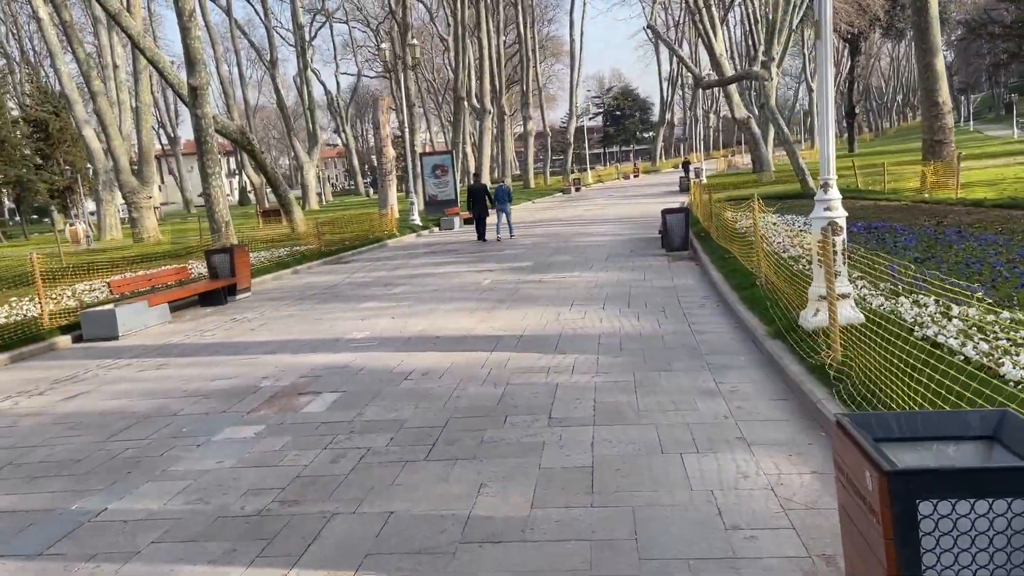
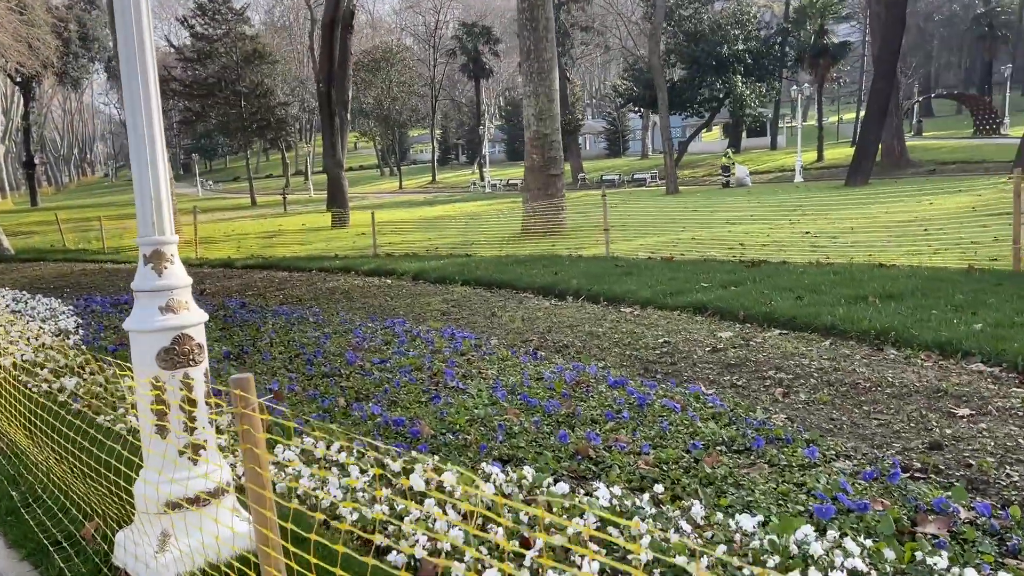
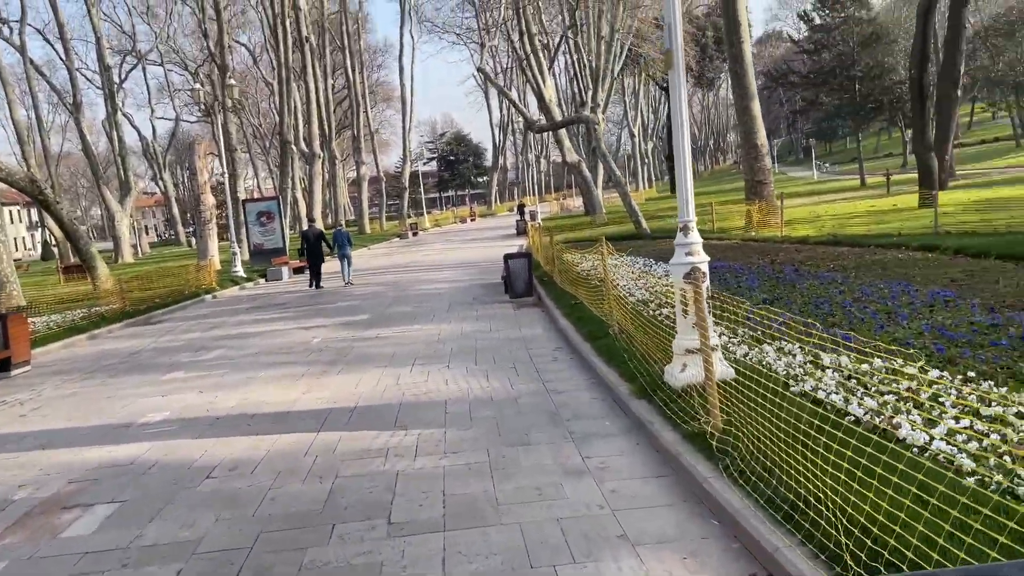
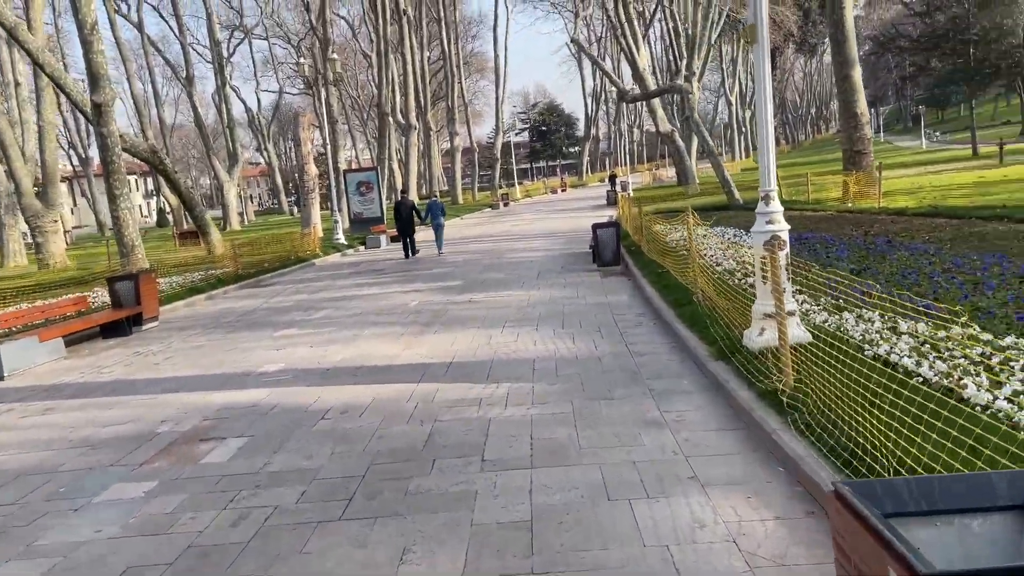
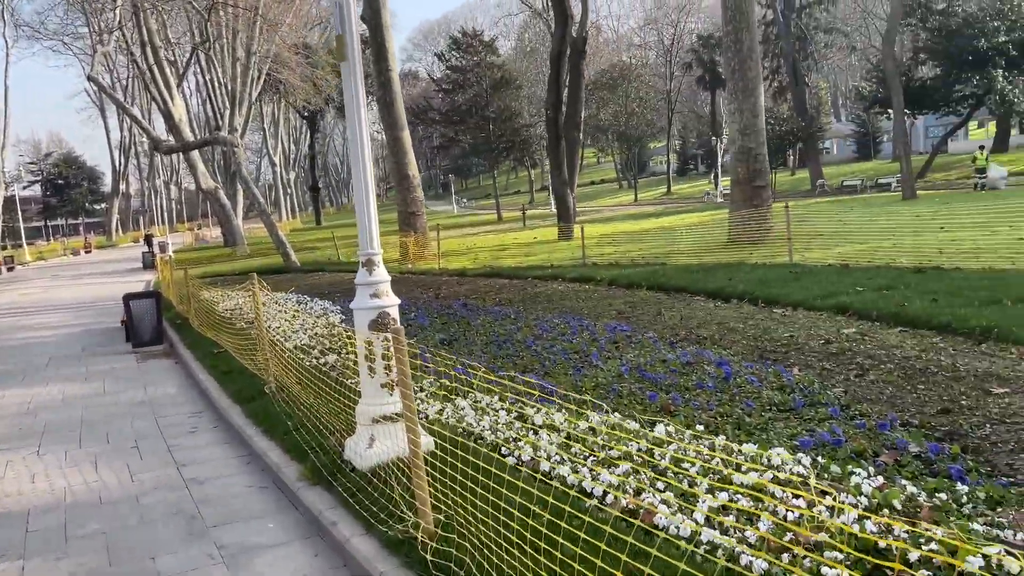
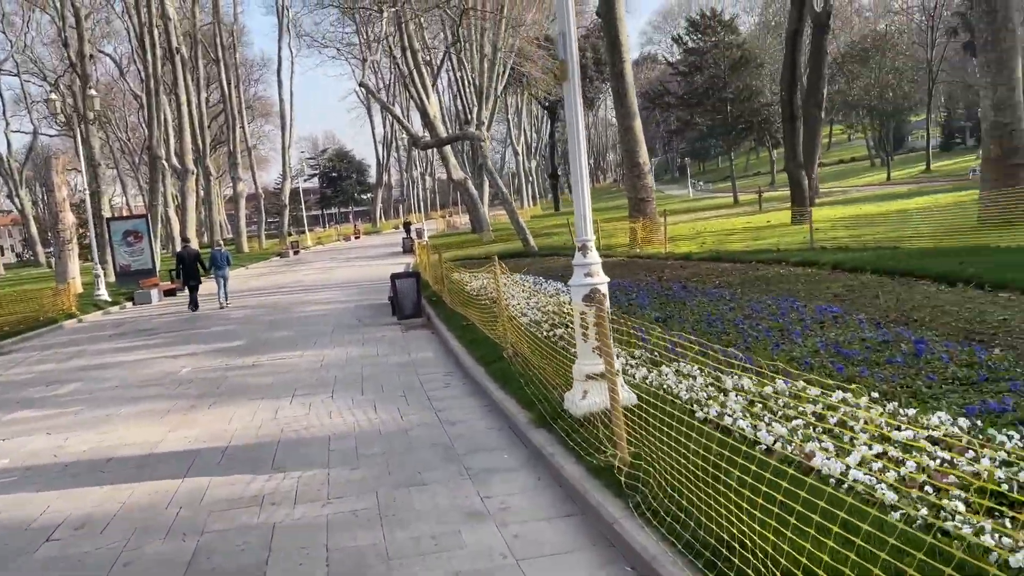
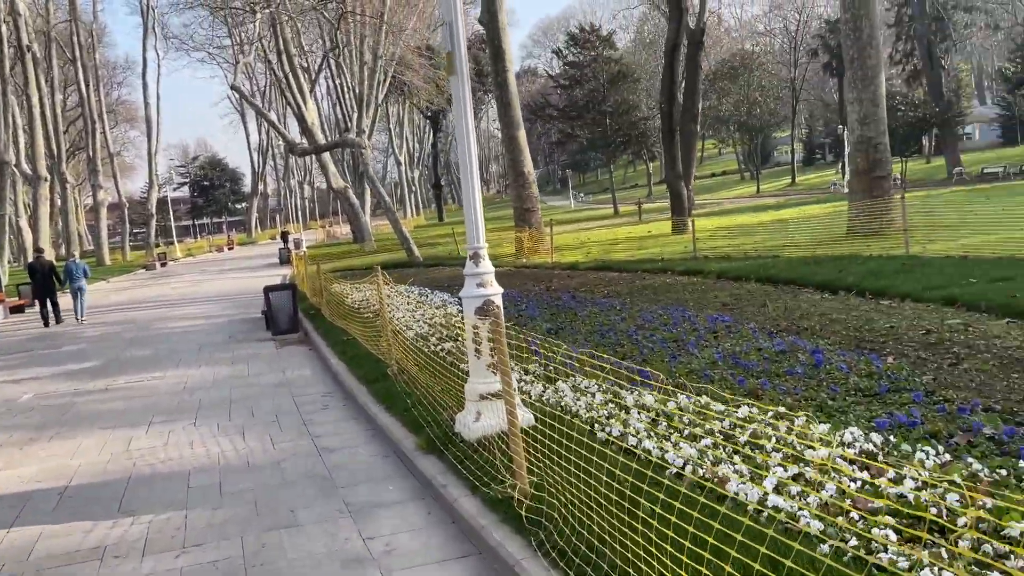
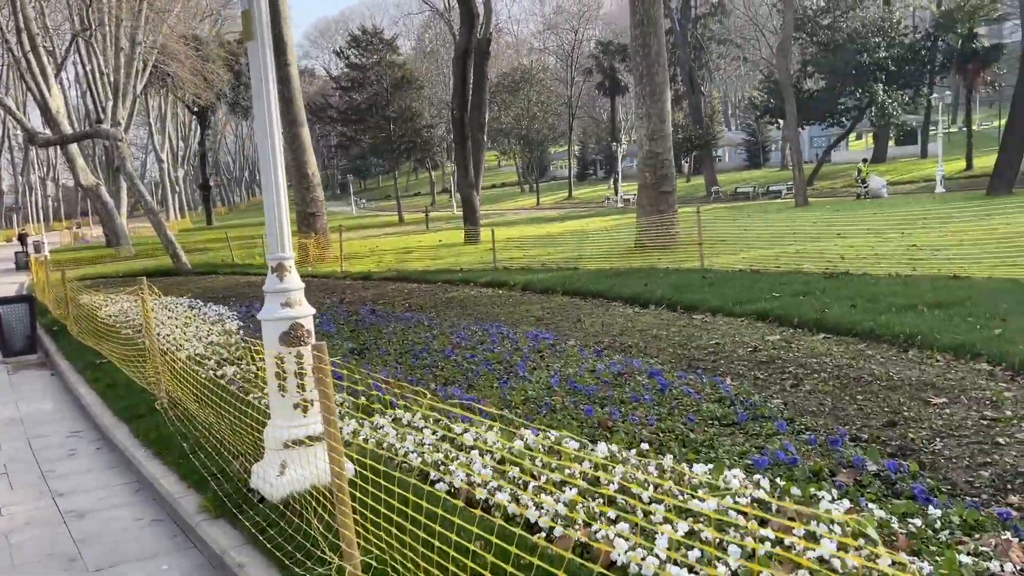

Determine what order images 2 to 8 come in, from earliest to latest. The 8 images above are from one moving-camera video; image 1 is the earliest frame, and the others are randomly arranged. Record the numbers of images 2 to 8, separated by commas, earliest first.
4, 3, 6, 7, 5, 8, 2
